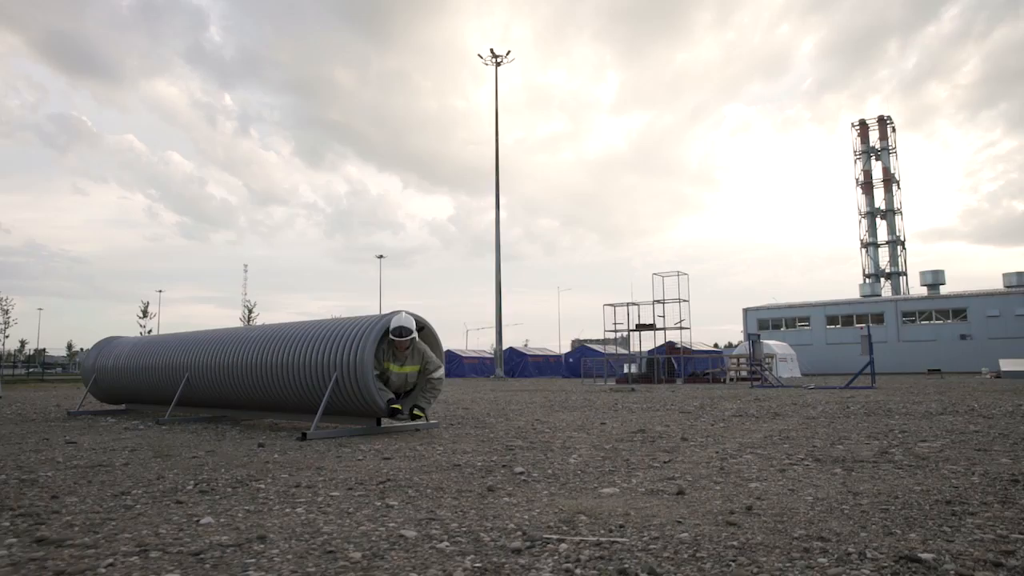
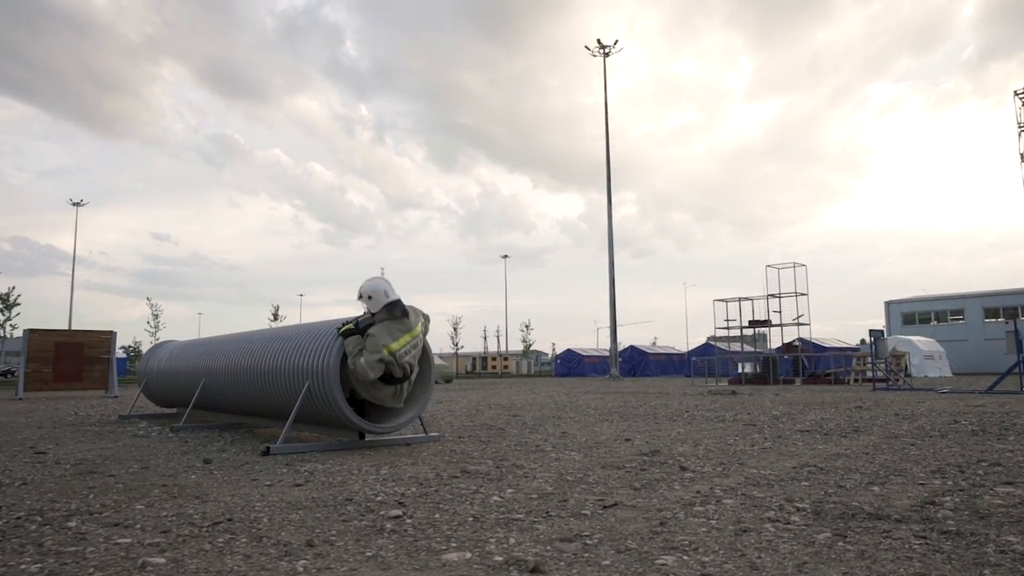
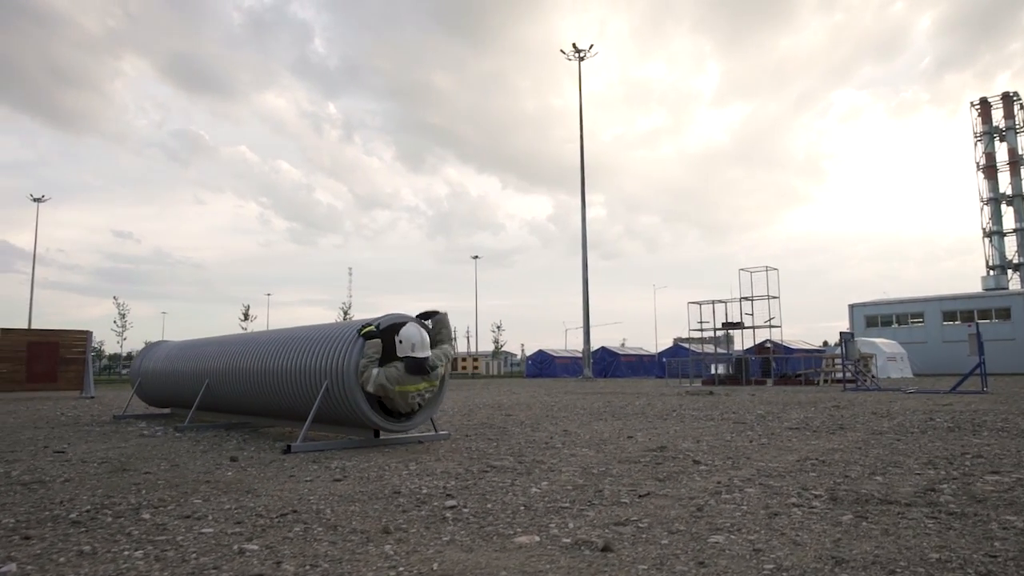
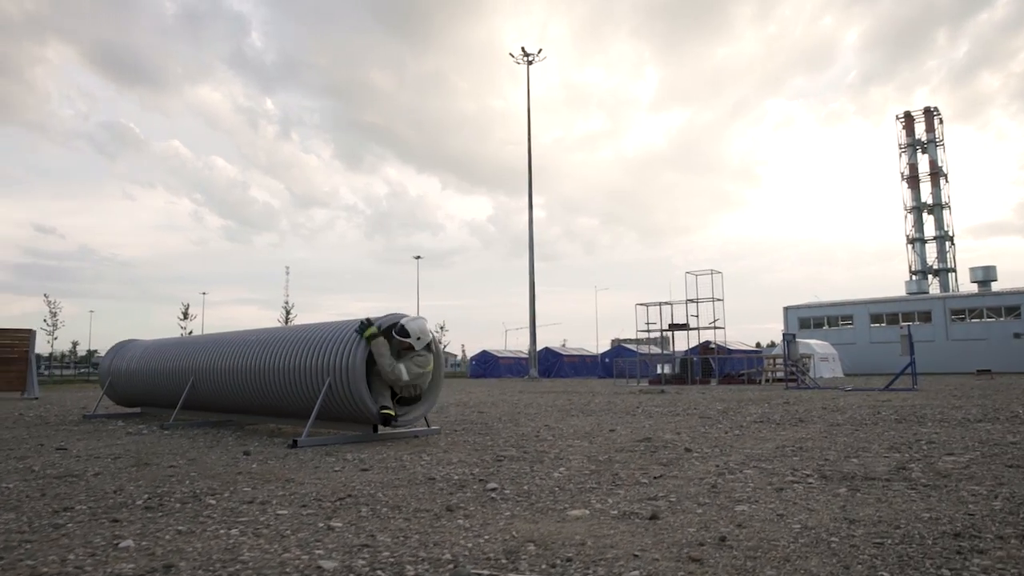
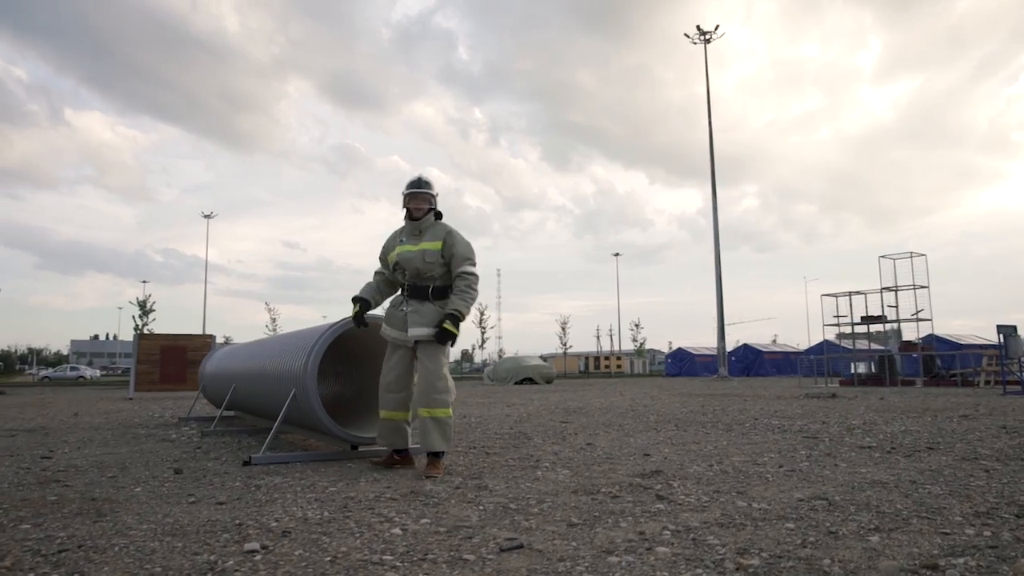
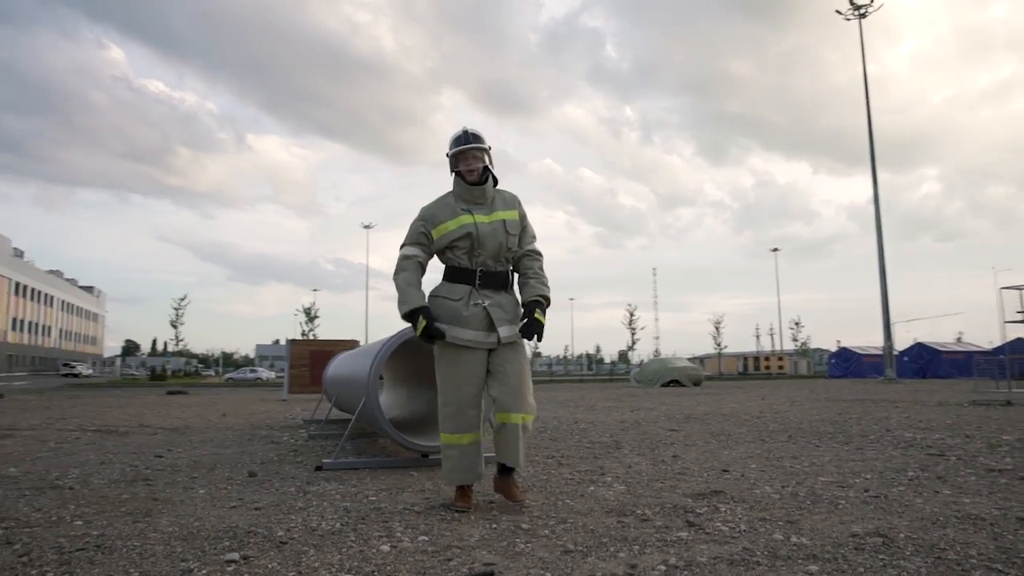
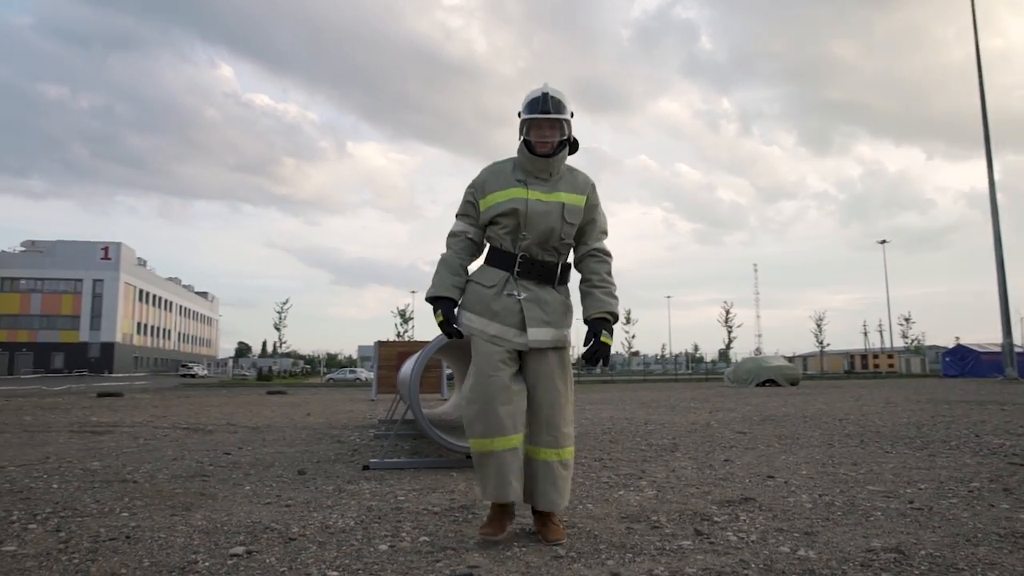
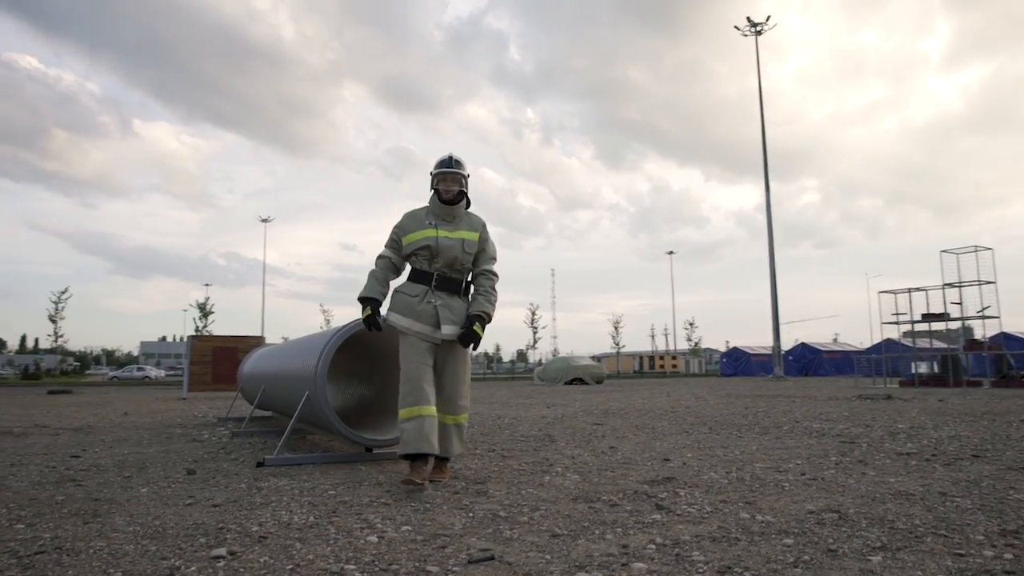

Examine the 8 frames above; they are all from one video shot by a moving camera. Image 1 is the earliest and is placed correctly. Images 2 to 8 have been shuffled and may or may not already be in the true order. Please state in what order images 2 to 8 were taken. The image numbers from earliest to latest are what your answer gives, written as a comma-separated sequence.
4, 3, 2, 5, 8, 6, 7
